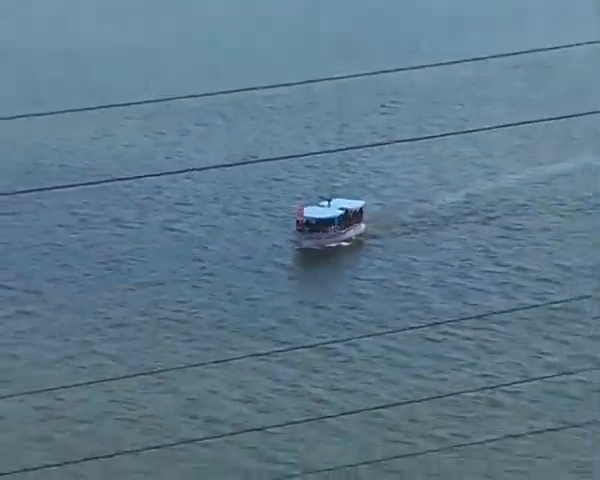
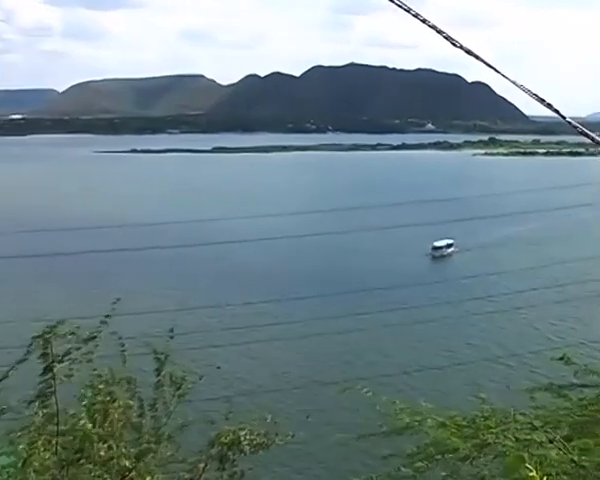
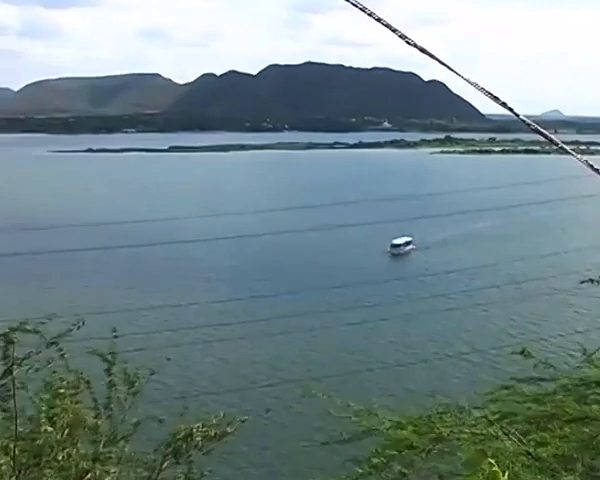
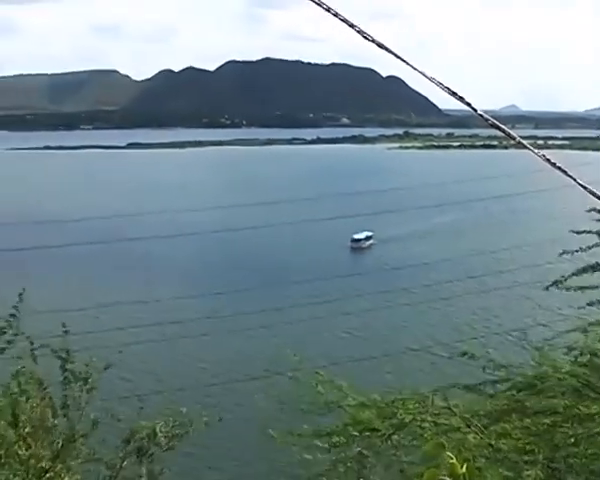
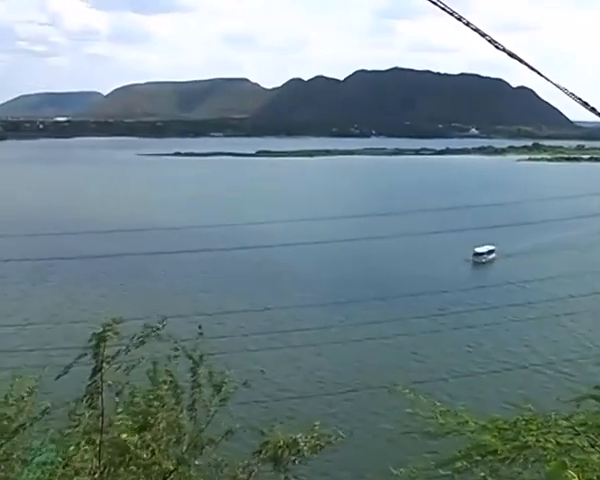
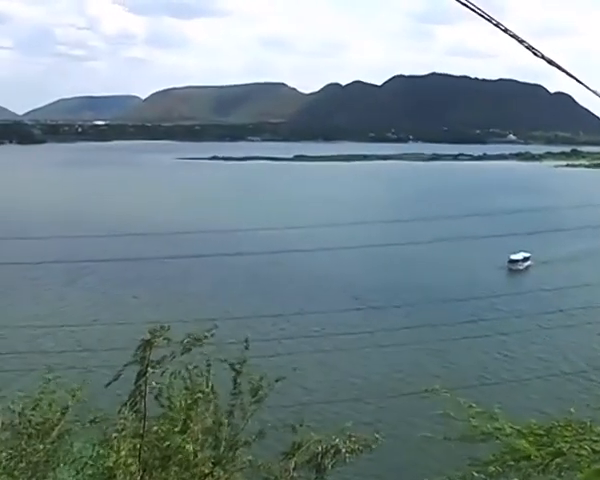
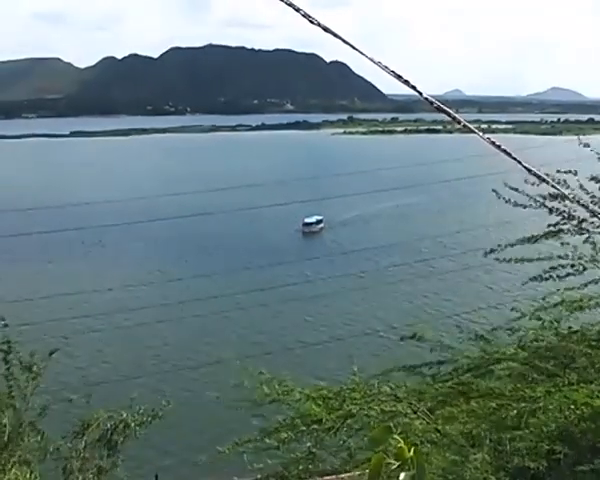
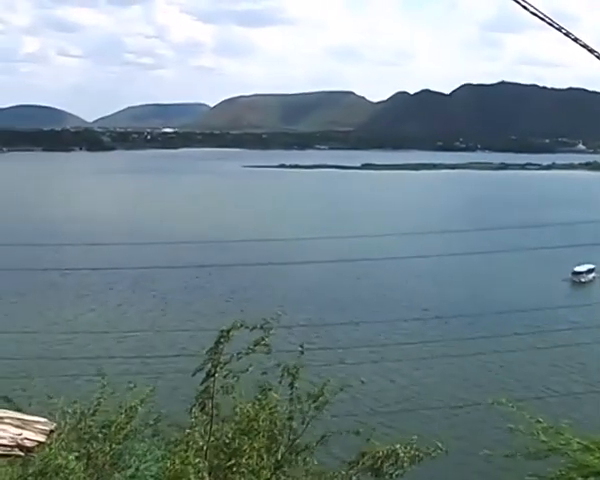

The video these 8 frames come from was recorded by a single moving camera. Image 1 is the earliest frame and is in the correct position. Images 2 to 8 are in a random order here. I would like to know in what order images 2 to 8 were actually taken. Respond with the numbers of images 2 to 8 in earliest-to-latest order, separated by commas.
7, 4, 3, 2, 5, 6, 8
